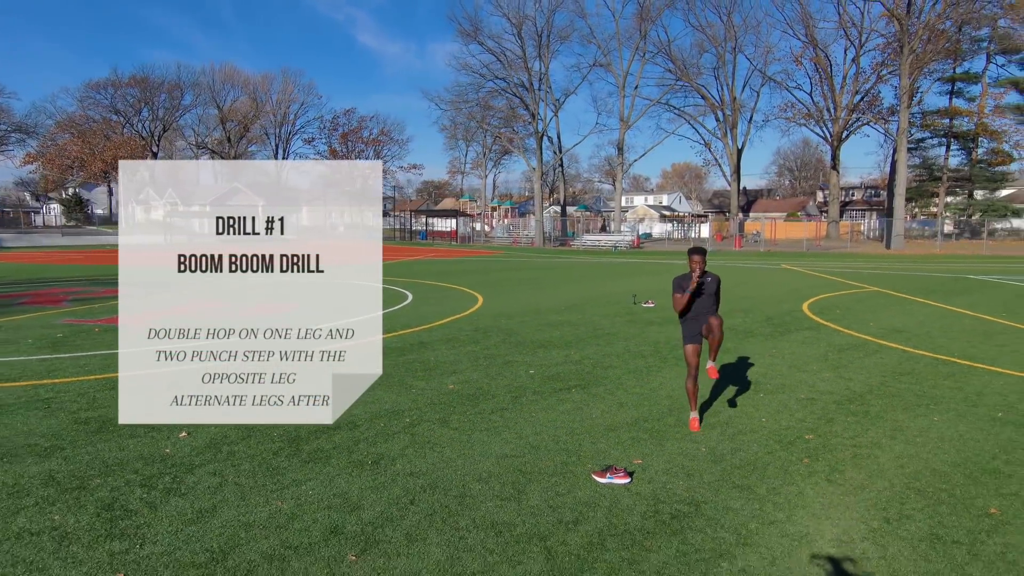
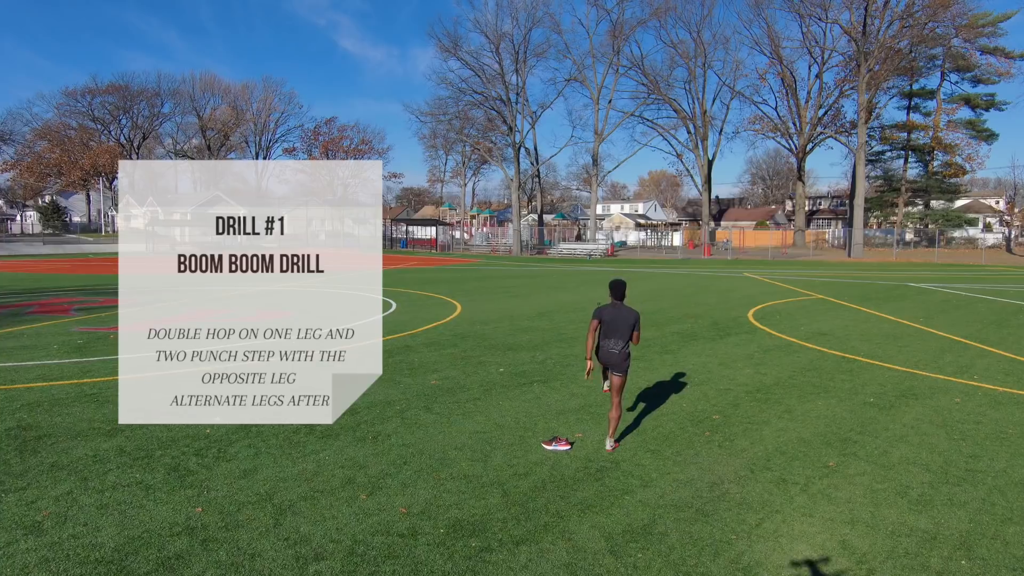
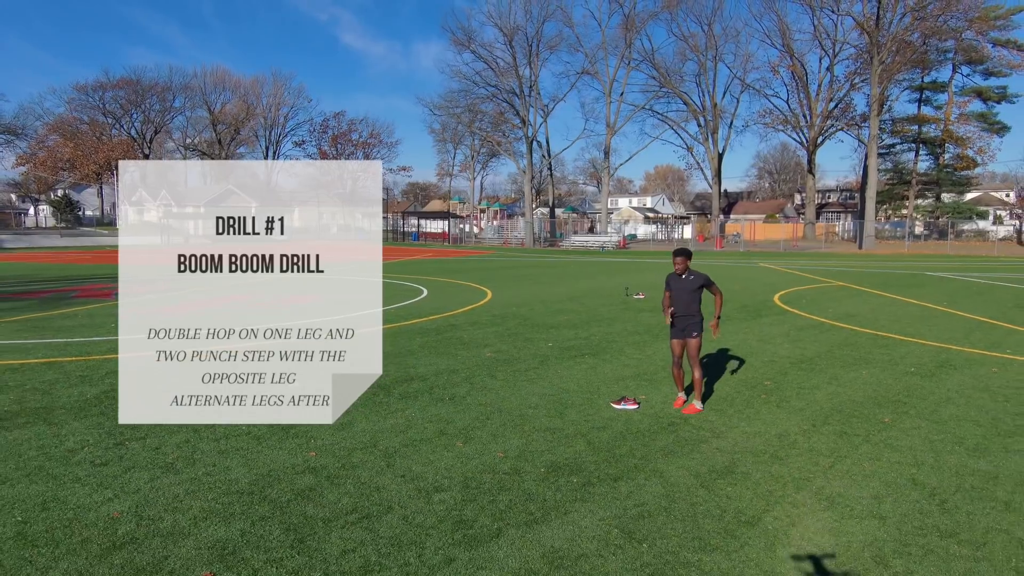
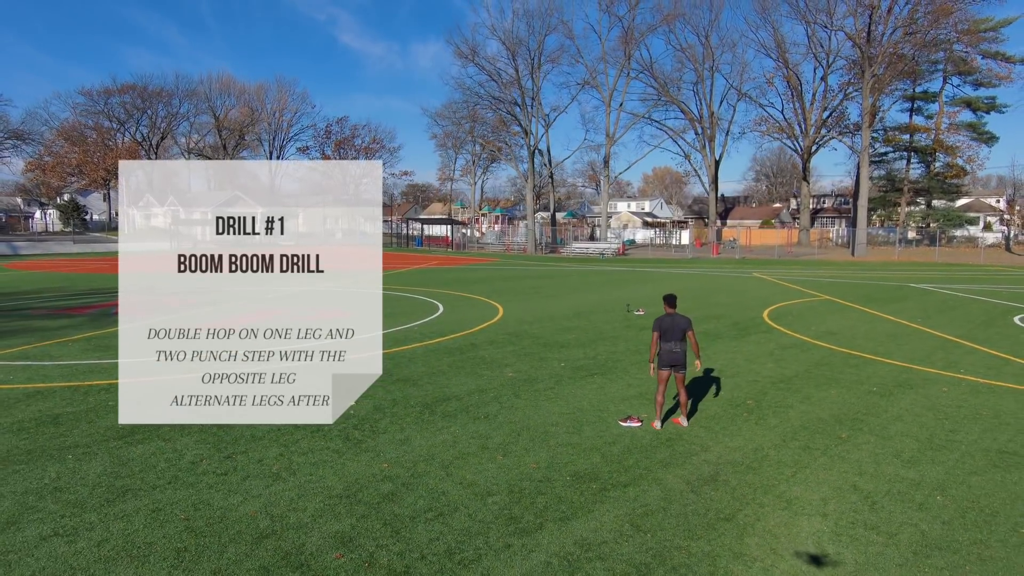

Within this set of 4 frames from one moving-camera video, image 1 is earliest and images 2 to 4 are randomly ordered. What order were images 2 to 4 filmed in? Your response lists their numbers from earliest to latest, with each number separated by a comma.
3, 4, 2
